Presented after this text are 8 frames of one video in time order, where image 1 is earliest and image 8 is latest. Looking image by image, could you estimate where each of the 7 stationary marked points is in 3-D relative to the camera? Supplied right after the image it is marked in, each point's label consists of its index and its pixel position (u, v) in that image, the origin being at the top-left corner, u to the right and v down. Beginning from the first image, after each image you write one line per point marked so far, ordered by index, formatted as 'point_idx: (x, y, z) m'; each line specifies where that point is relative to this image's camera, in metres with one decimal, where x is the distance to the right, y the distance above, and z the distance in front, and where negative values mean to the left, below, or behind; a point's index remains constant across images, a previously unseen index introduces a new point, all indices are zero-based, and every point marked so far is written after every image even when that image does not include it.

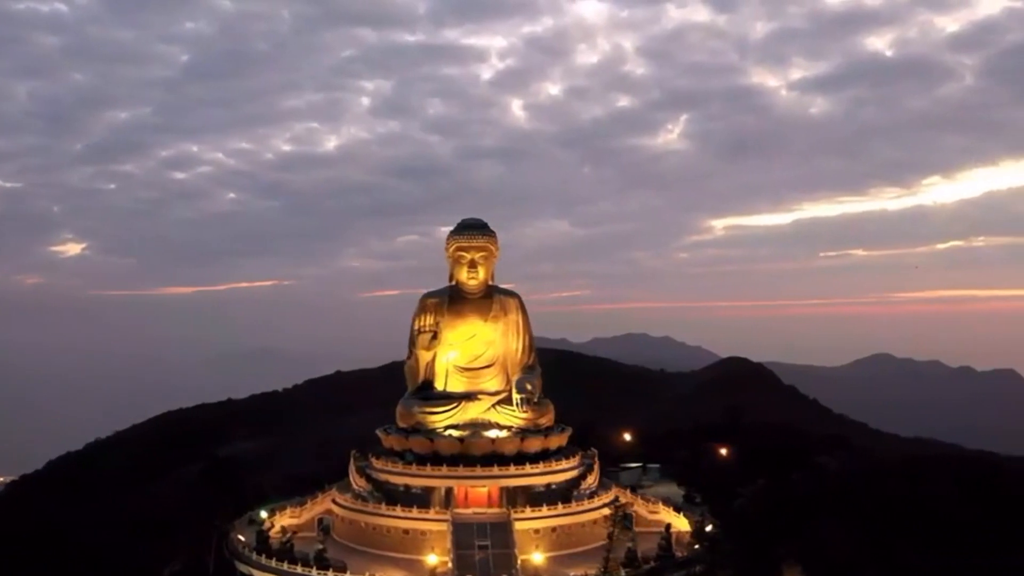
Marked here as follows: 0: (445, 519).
0: (-1.1, -4.2, +18.4) m
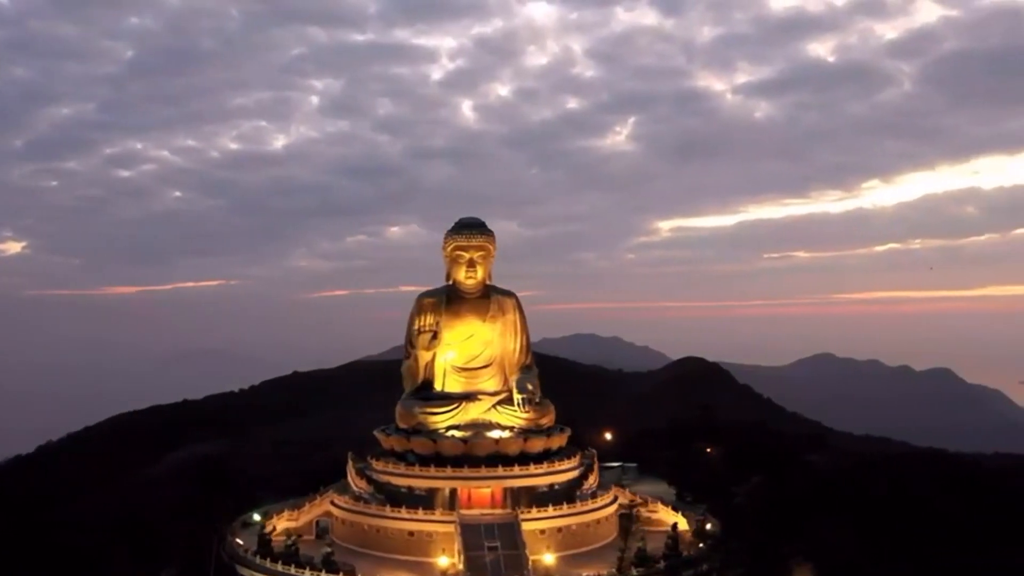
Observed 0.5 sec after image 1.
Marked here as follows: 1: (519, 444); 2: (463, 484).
0: (-1.0, -4.2, +18.2) m
1: (+0.2, -3.1, +19.7) m
2: (-0.9, -3.7, +19.0) m
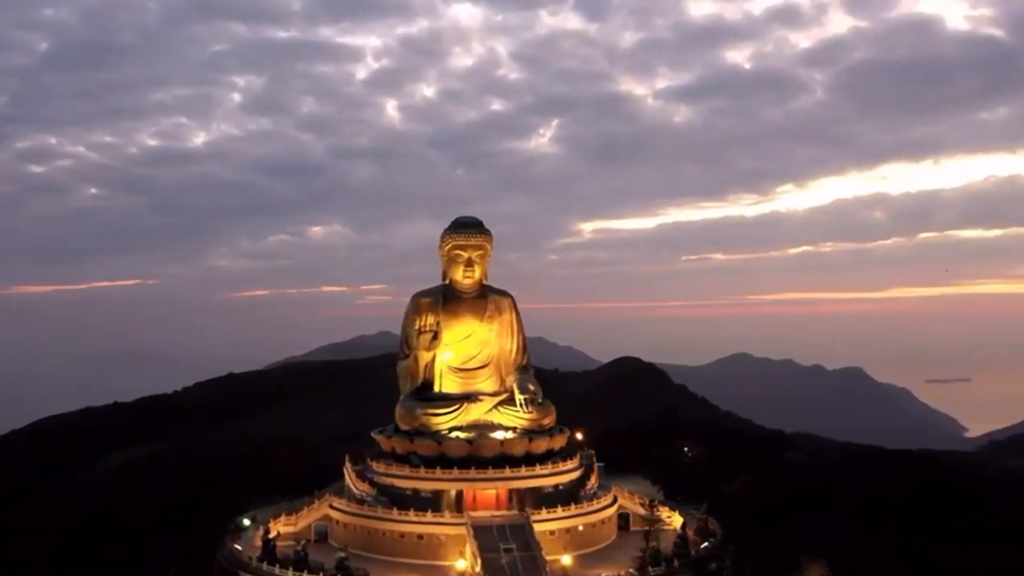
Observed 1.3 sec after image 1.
0: (-0.8, -4.2, +18.0) m
1: (+0.3, -3.1, +19.5) m
2: (-0.8, -3.7, +18.8) m
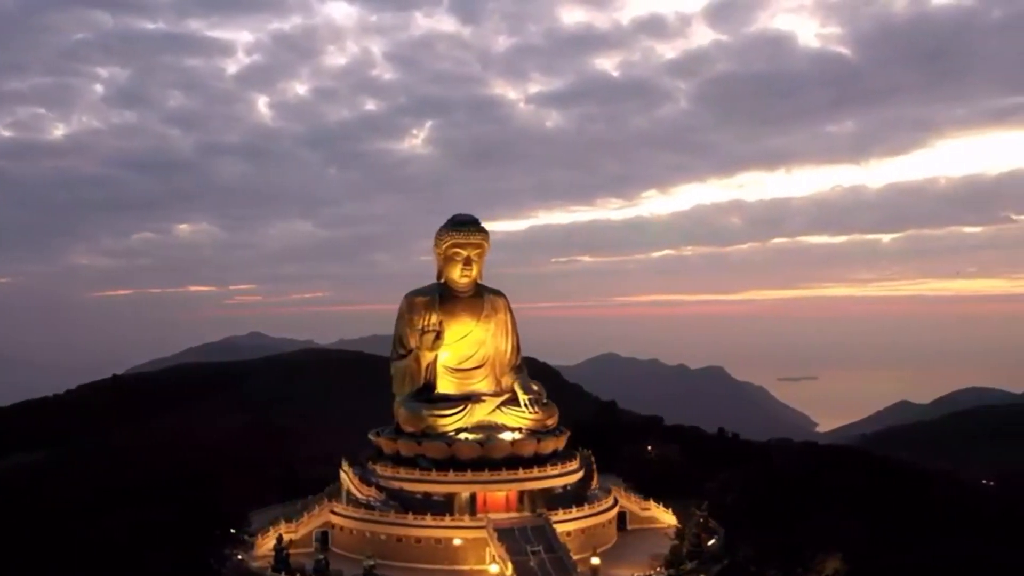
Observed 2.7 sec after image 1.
0: (-0.5, -4.2, +17.7) m
1: (+0.4, -3.1, +19.3) m
2: (-0.5, -3.7, +18.5) m
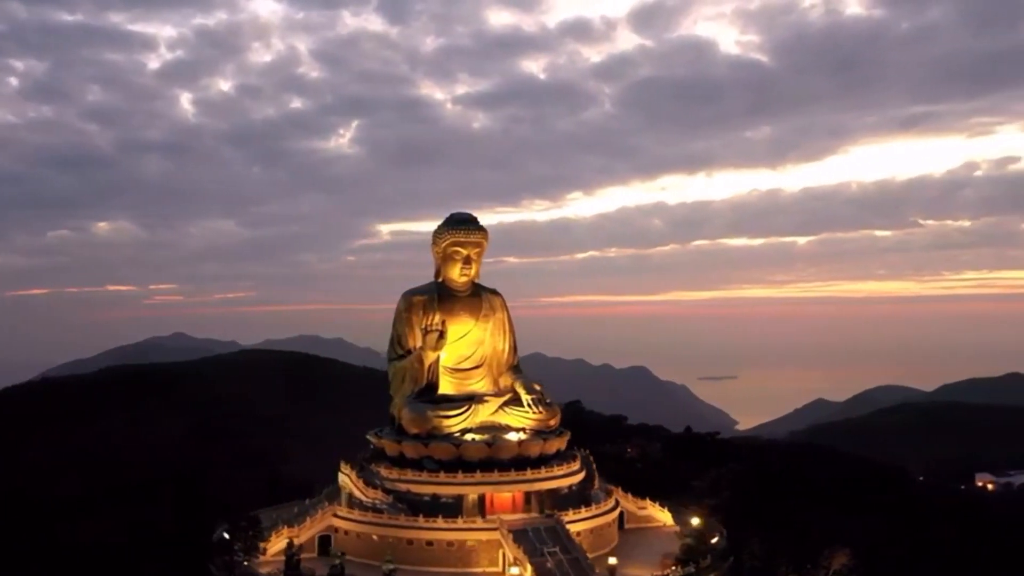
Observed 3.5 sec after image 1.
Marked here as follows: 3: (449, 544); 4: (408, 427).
0: (-0.2, -4.2, +17.5) m
1: (+0.5, -3.0, +19.2) m
2: (-0.3, -3.7, +18.3) m
3: (-1.1, -4.5, +17.5) m
4: (-2.0, -2.6, +19.1) m
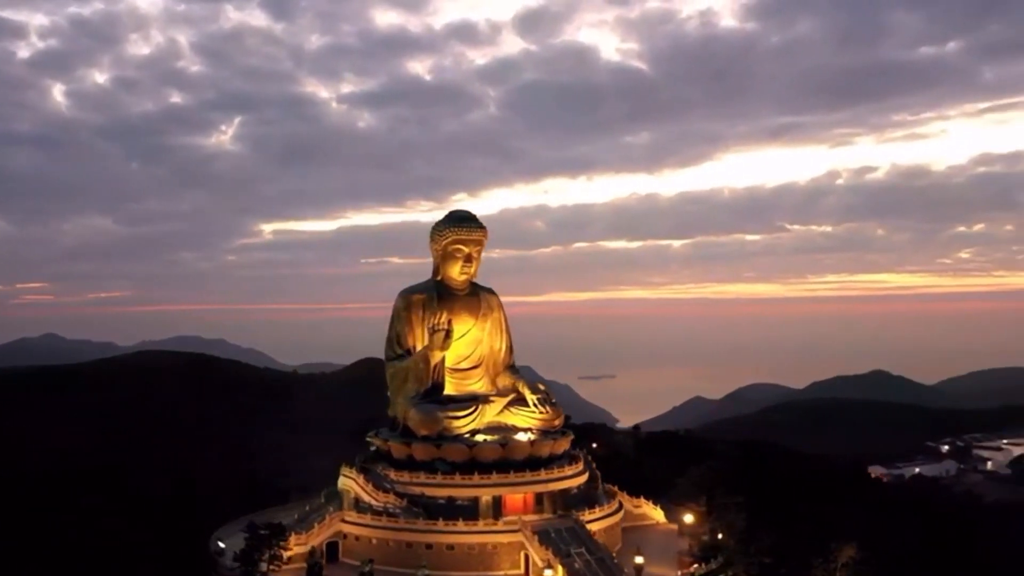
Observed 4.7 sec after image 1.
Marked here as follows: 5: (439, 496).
0: (+0.1, -4.1, +17.2) m
1: (+0.7, -3.0, +19.0) m
2: (-0.1, -3.6, +18.0) m
3: (-0.7, -4.4, +17.1) m
4: (-1.8, -2.6, +18.6) m
5: (-1.3, -3.7, +17.8) m
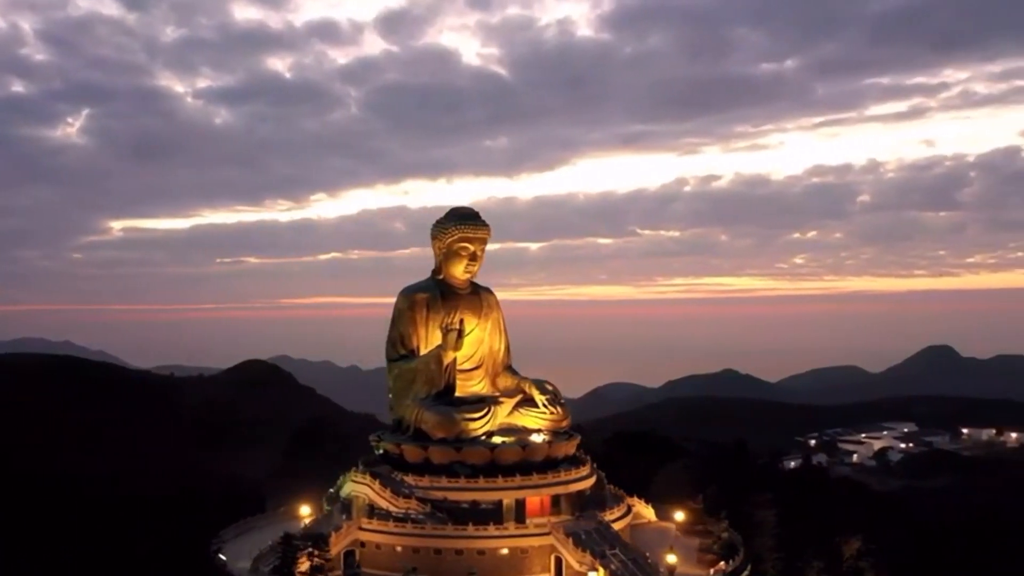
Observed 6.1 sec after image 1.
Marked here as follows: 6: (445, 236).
0: (+0.6, -4.1, +17.0) m
1: (+0.9, -3.0, +18.8) m
2: (+0.3, -3.6, +17.7) m
3: (-0.2, -4.4, +16.8) m
4: (-1.5, -2.6, +18.1) m
5: (-0.9, -3.7, +17.4) m
6: (-1.4, +1.0, +19.9) m
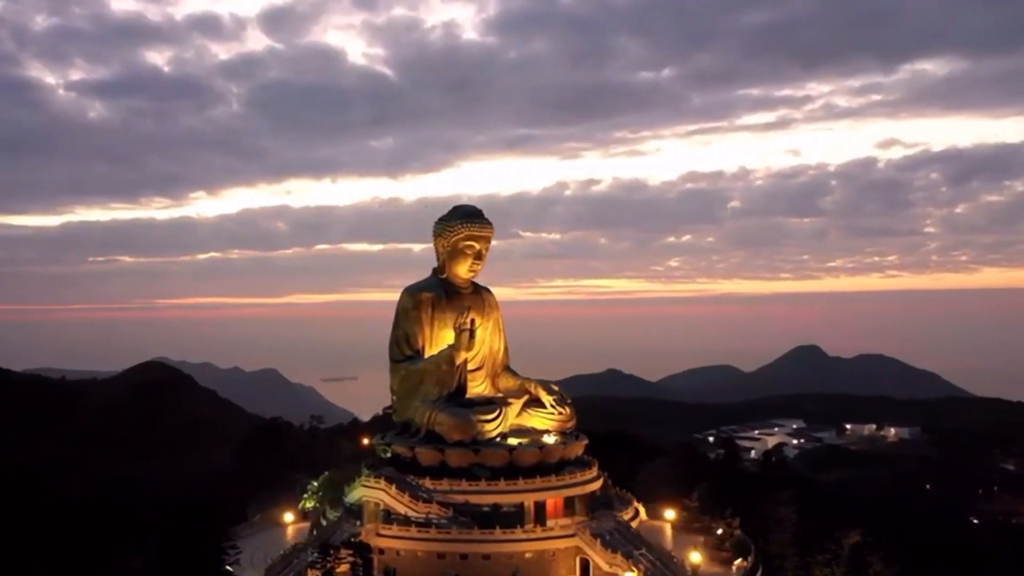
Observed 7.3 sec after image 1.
0: (+1.0, -4.1, +16.8) m
1: (+1.1, -3.0, +18.7) m
2: (+0.7, -3.6, +17.5) m
3: (+0.2, -4.4, +16.5) m
4: (-1.2, -2.6, +17.7) m
5: (-0.5, -3.7, +17.1) m
6: (-1.3, +1.0, +19.5) m
